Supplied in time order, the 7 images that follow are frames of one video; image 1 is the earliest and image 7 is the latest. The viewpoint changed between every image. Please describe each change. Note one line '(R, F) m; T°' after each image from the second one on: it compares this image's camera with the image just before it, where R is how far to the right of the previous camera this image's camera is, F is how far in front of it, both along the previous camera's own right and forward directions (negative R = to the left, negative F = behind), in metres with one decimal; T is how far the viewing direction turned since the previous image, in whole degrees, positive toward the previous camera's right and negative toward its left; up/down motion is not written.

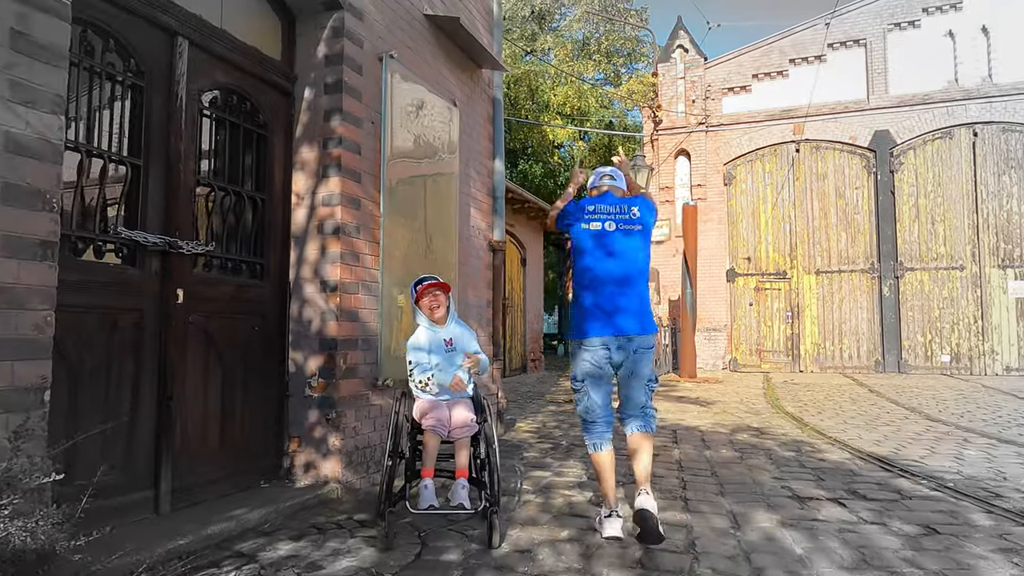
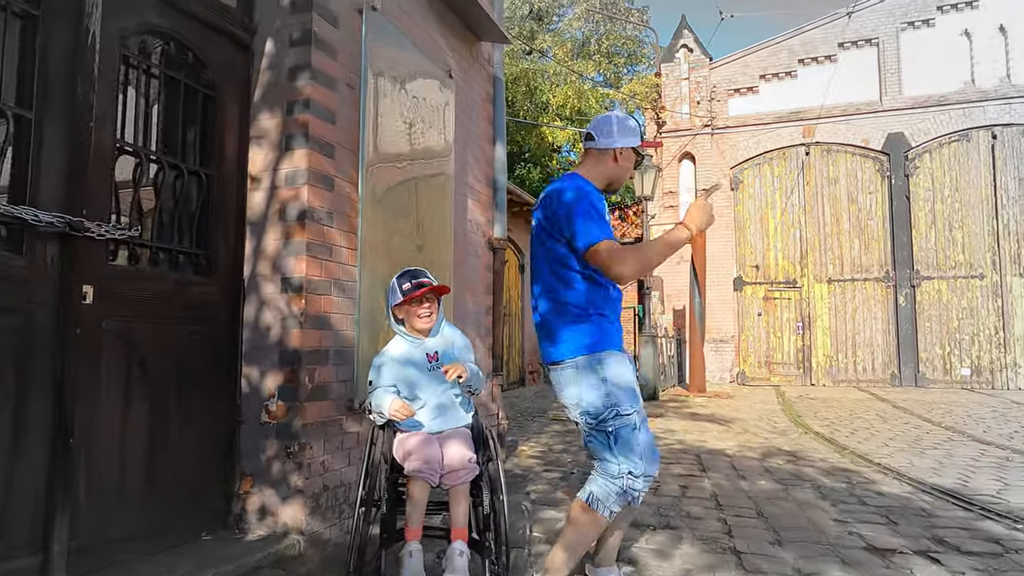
(-0.1, +0.8) m; +1°
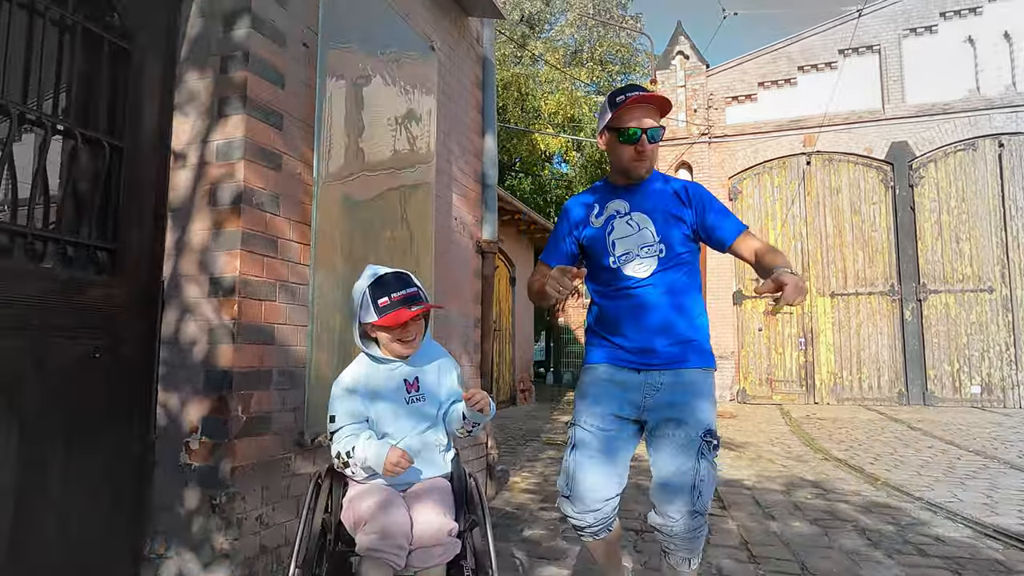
(0.0, +0.7) m; +1°
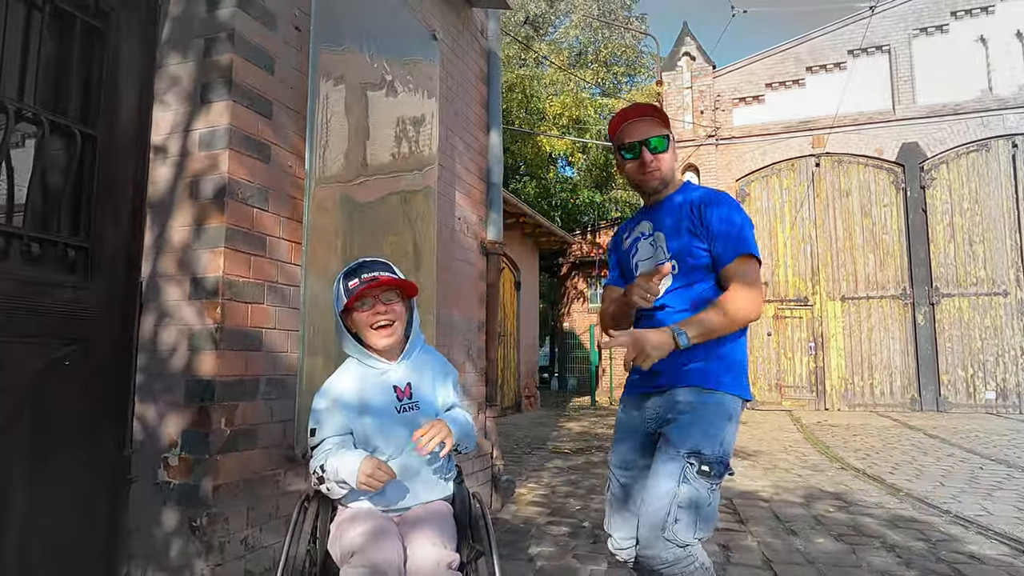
(0.0, +0.2) m; 0°
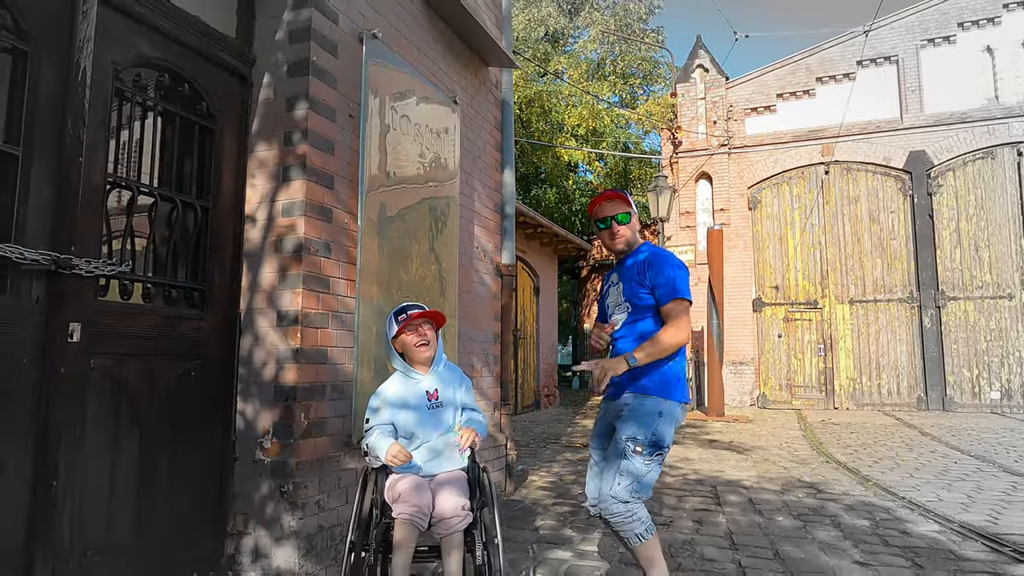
(+0.1, -0.8) m; -2°
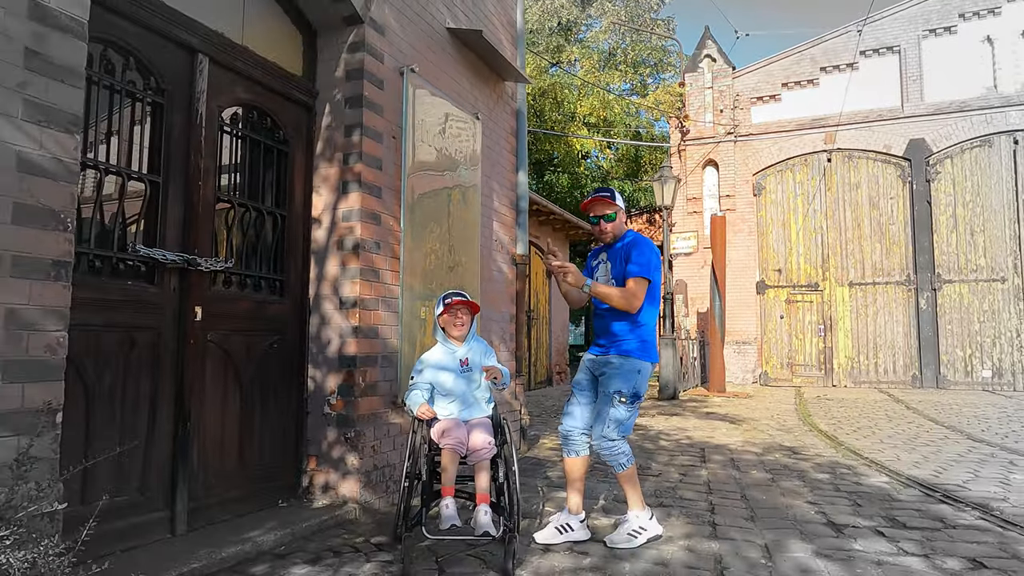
(0.0, -0.8) m; -1°
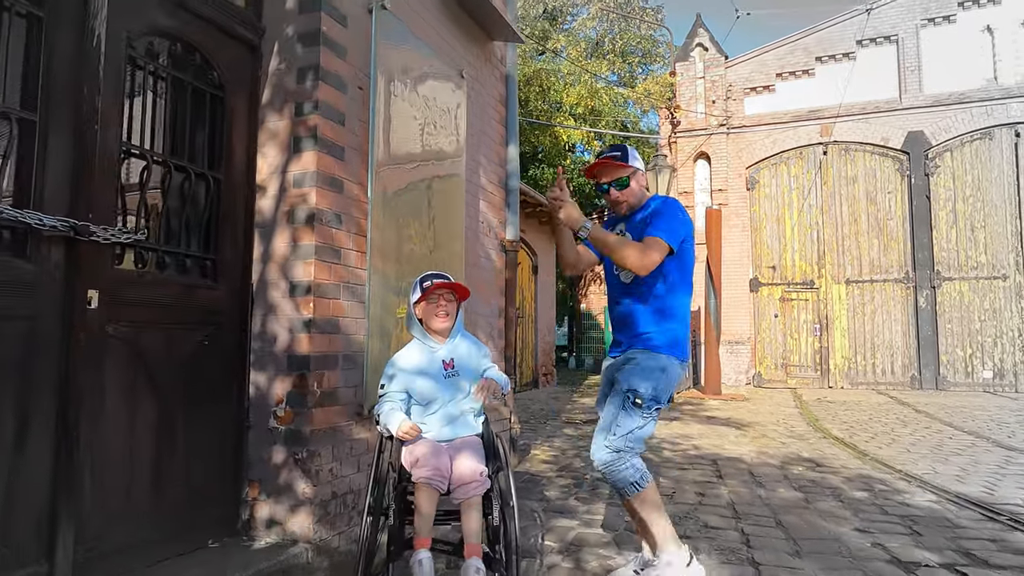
(-0.1, +0.8) m; +2°
